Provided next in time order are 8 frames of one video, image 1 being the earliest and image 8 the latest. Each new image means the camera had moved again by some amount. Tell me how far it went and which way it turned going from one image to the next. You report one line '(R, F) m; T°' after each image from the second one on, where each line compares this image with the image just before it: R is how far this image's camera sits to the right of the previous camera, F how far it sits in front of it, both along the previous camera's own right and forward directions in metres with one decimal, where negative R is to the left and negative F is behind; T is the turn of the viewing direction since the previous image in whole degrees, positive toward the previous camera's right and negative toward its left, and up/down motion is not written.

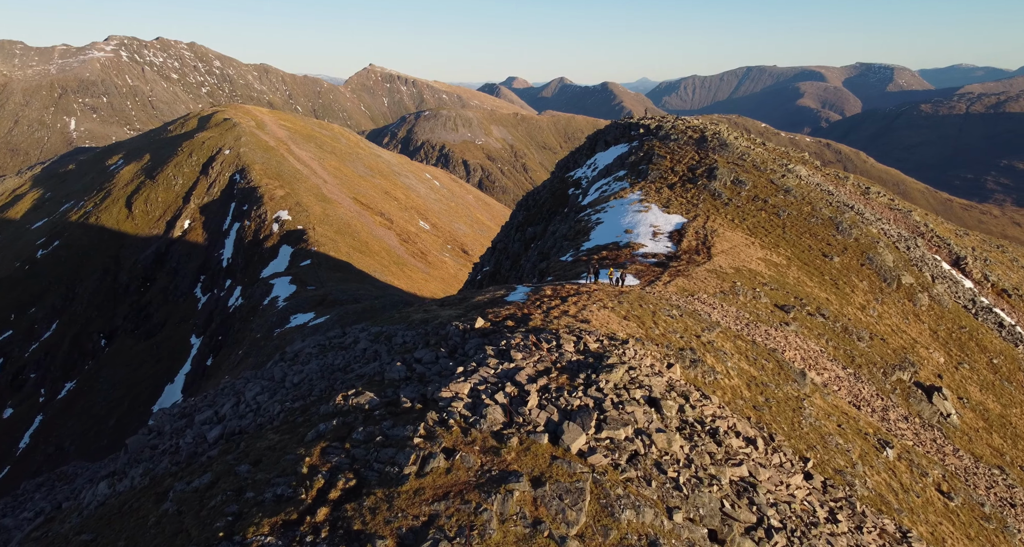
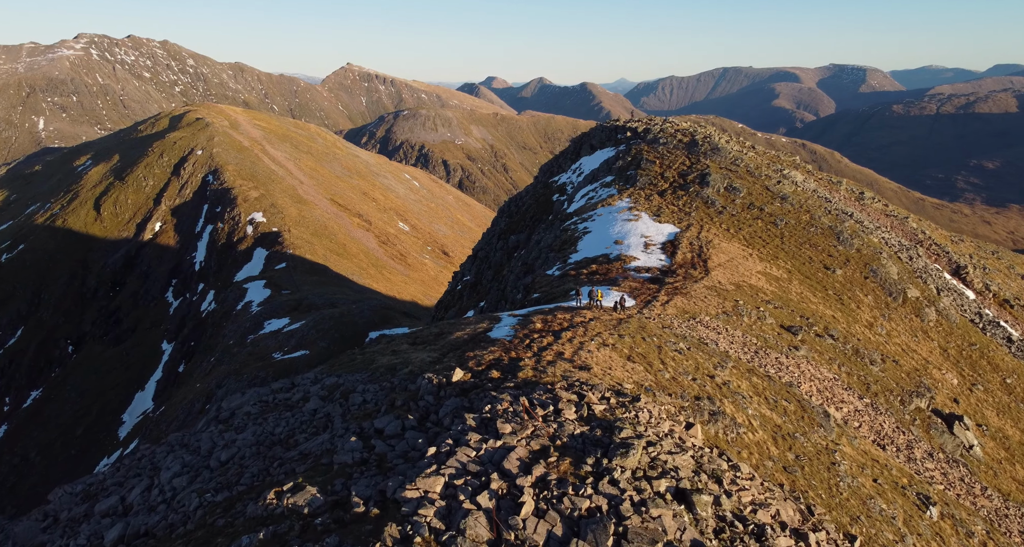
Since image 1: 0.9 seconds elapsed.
(-0.1, +2.9) m; +1°
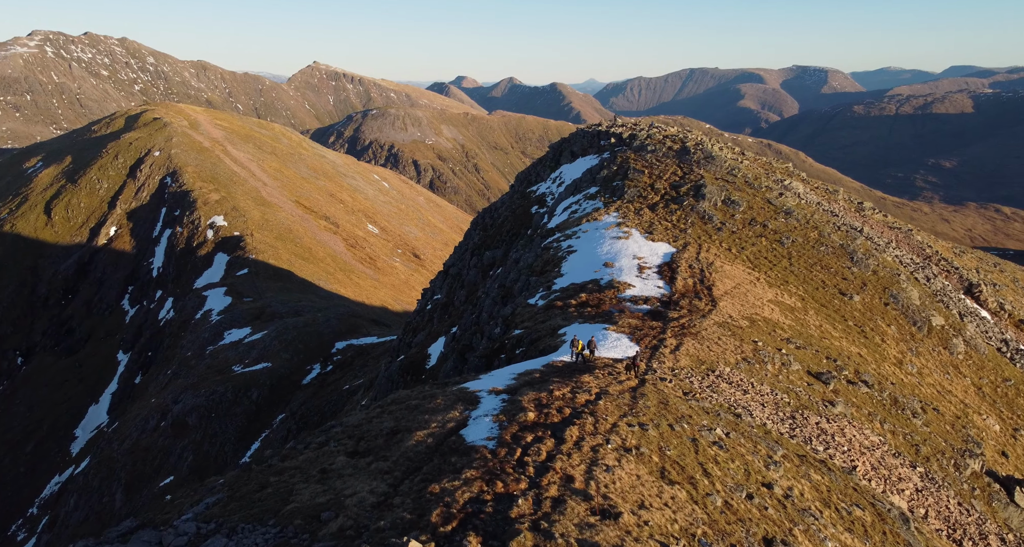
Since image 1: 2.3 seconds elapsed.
(-0.2, +4.8) m; +2°
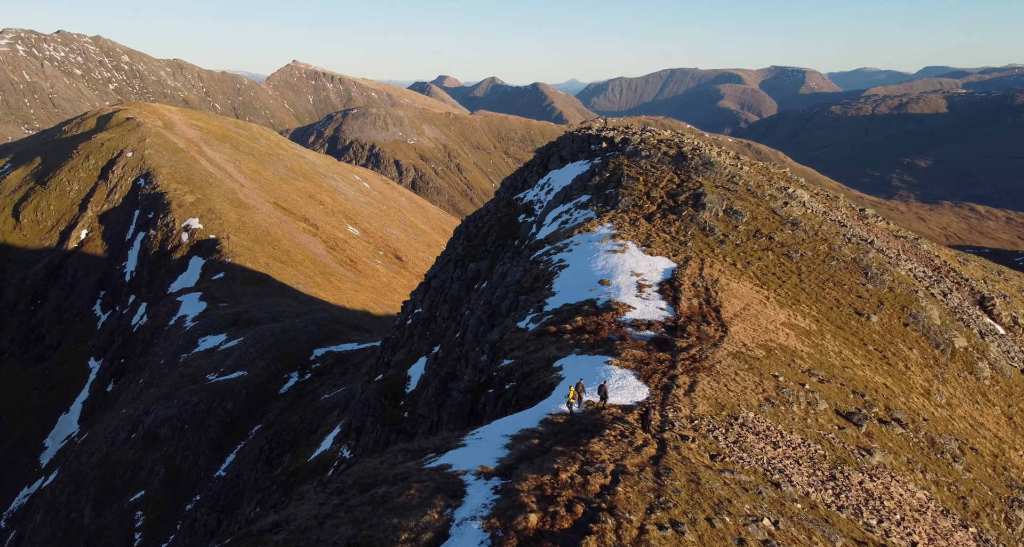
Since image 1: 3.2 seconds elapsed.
(-0.2, +3.0) m; +1°
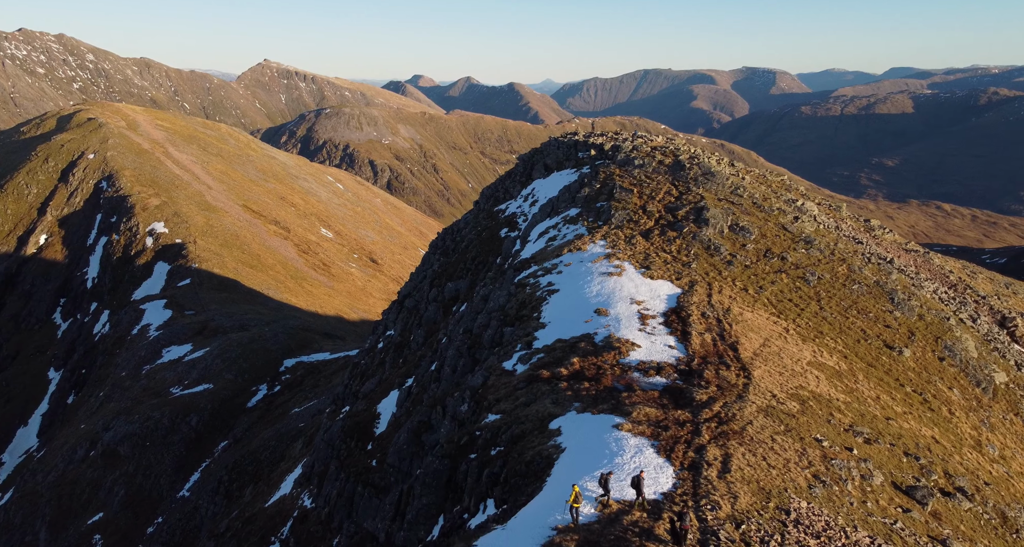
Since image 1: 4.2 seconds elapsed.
(-0.3, +4.0) m; +2°
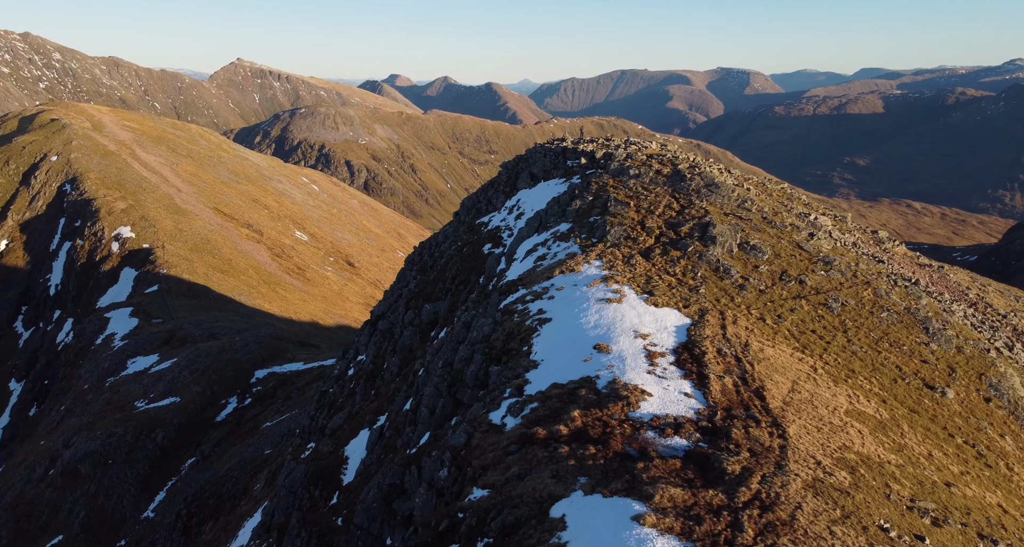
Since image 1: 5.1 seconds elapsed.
(-0.2, +3.7) m; +1°
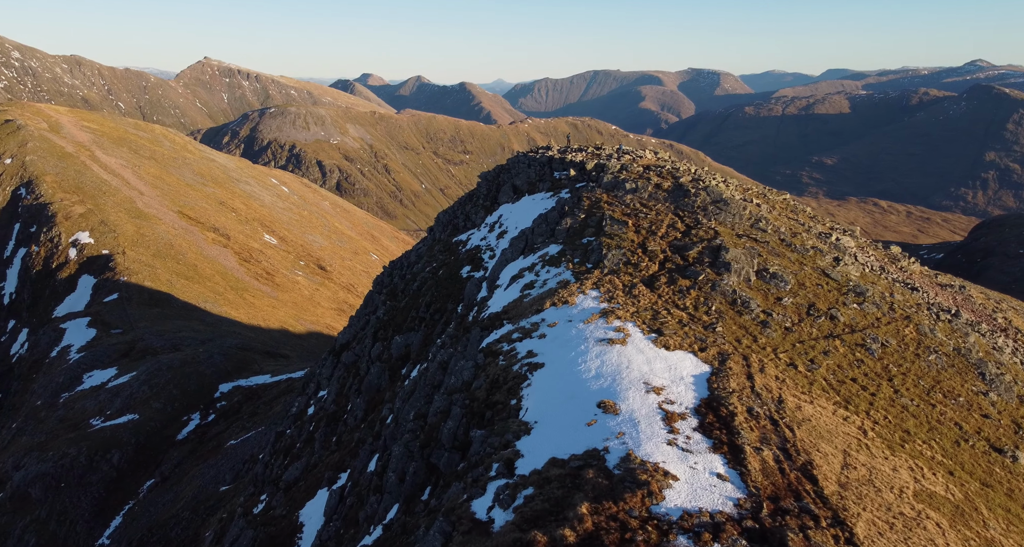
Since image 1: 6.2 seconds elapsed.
(-0.3, +4.3) m; +2°
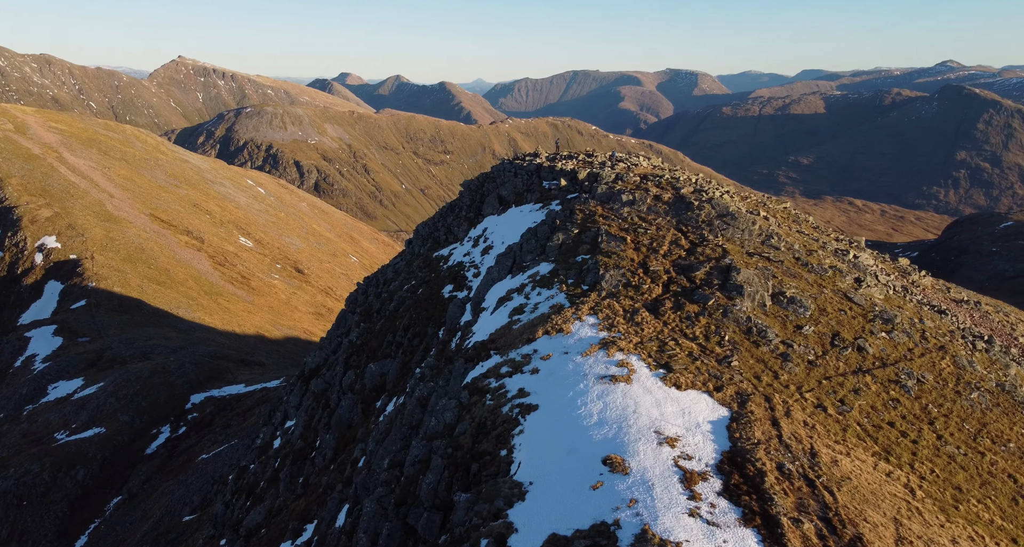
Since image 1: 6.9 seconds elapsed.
(-0.2, +2.9) m; +1°
